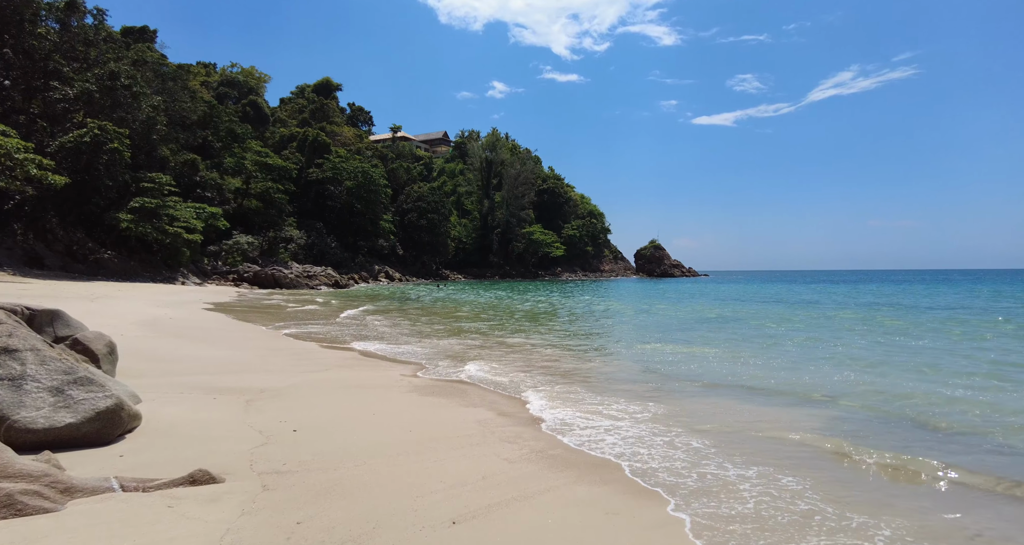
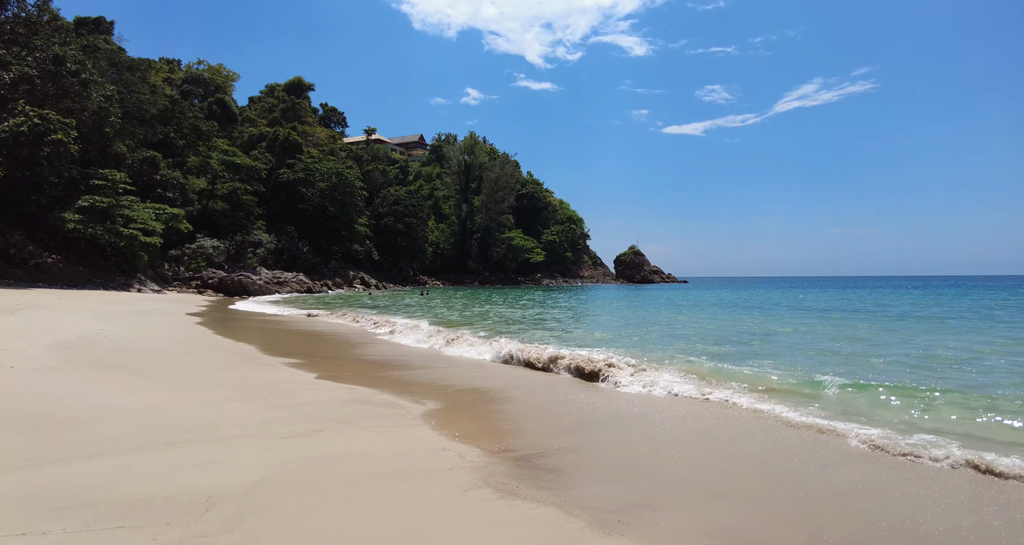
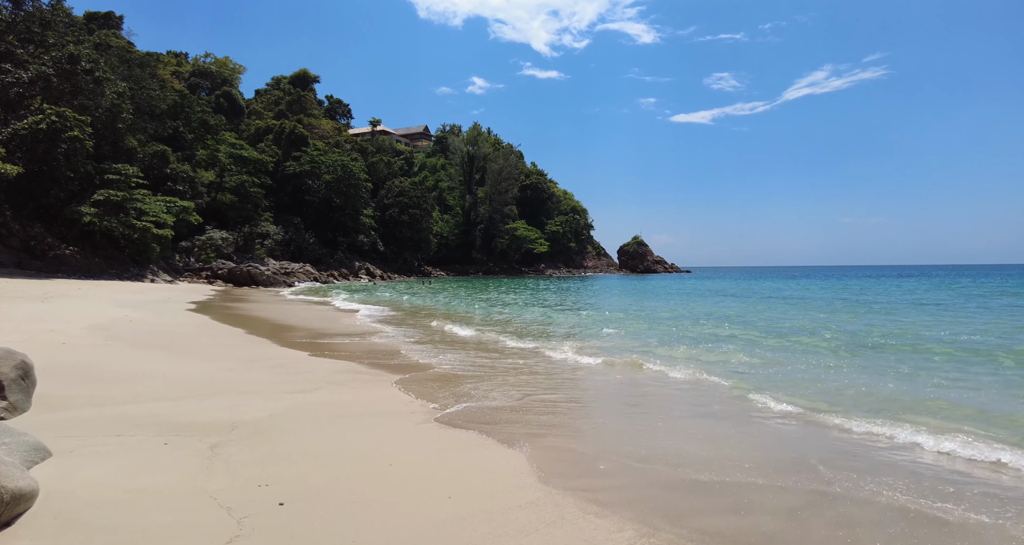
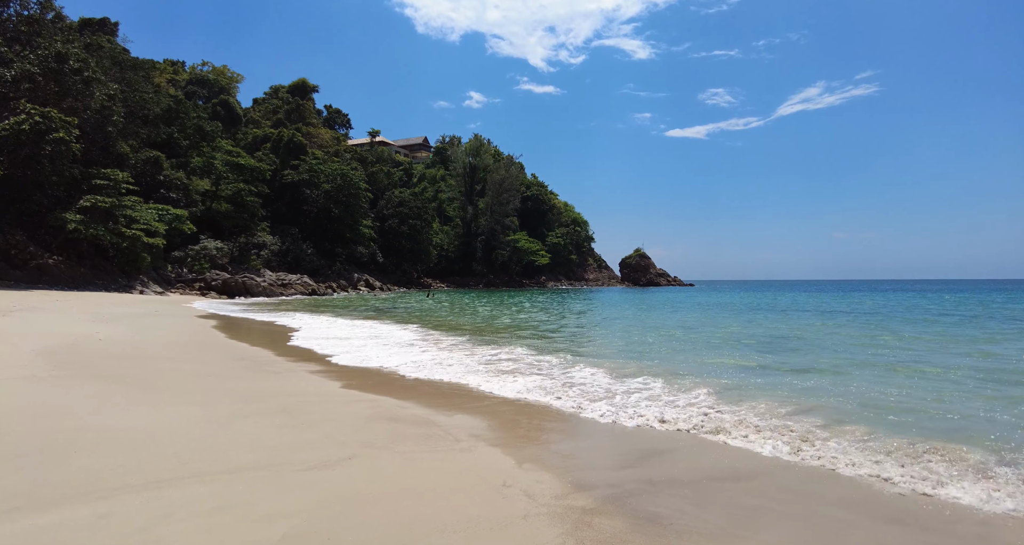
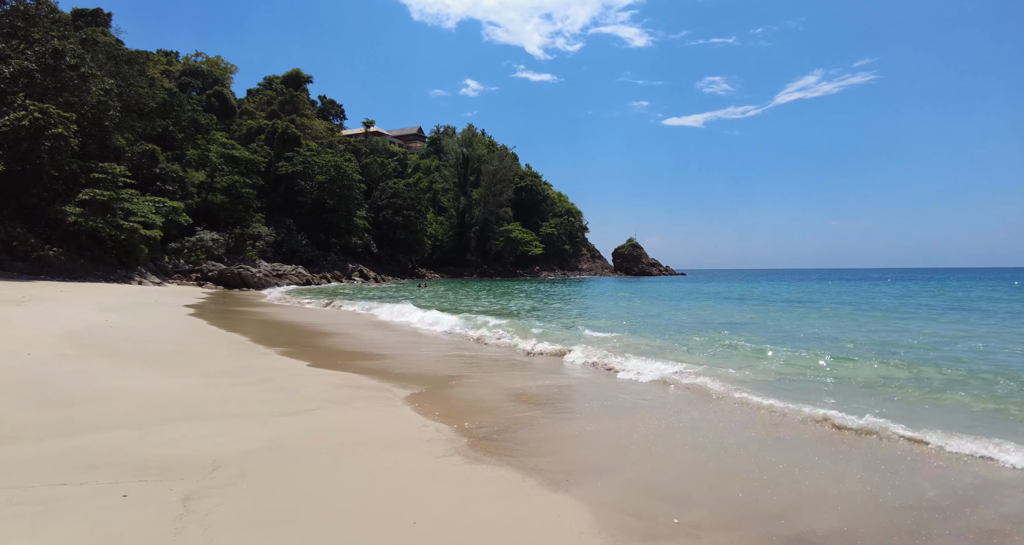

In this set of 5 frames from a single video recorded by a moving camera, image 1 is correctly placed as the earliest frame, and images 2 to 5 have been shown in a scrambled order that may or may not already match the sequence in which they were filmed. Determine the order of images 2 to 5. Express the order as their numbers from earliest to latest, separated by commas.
3, 5, 2, 4
